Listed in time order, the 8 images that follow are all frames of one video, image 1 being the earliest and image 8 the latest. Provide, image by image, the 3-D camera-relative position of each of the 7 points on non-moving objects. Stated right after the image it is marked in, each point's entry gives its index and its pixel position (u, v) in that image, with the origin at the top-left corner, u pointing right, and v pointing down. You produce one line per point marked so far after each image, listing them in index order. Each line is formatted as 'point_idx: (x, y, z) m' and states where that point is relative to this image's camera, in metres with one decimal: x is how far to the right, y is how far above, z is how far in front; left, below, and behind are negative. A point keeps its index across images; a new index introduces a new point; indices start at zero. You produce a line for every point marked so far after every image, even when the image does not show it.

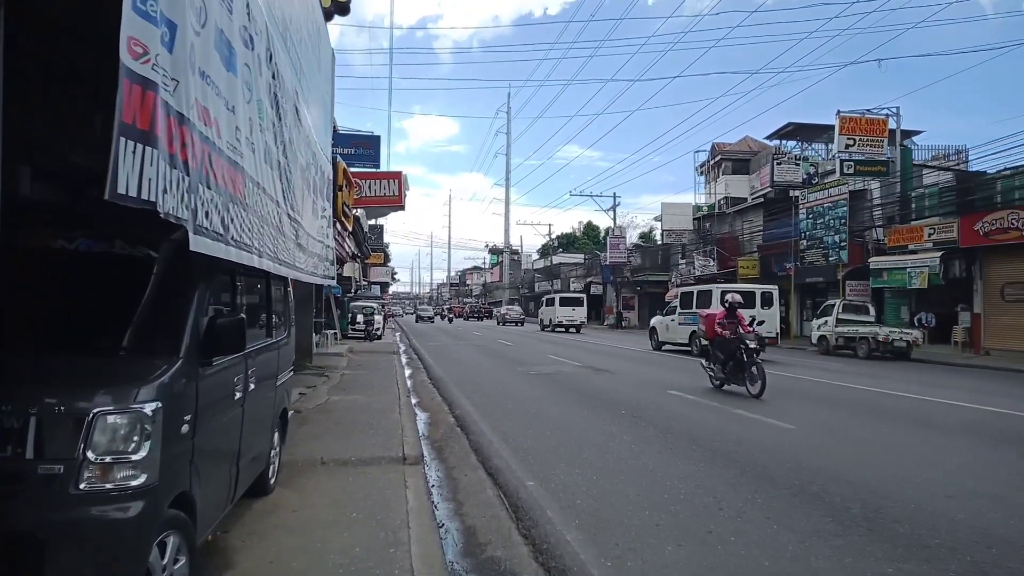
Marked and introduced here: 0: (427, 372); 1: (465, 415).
0: (-2.2, -2.2, +18.7) m
1: (-0.7, -2.0, +11.1) m
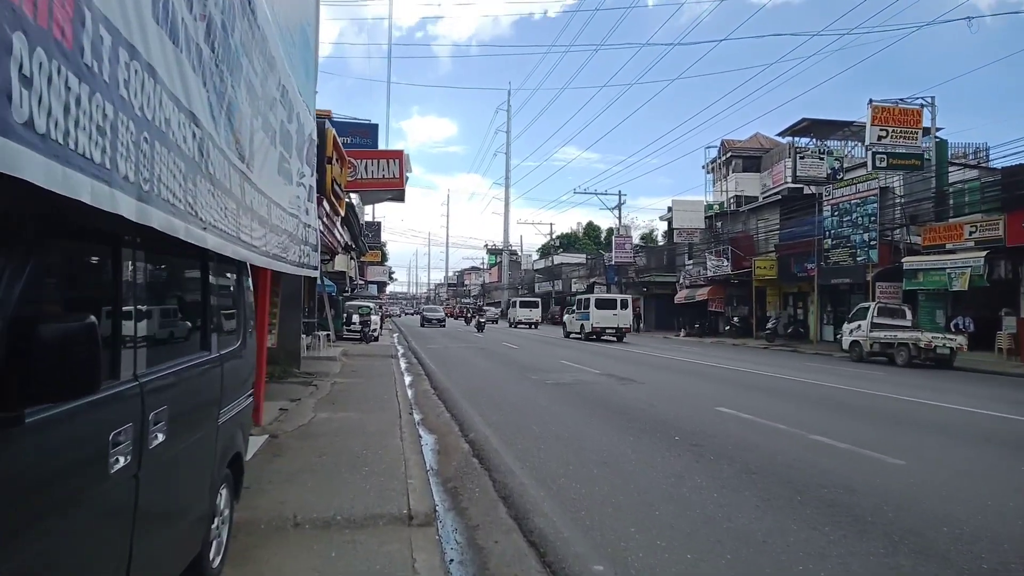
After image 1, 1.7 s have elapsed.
0: (-1.9, -2.2, +16.6) m
1: (-0.4, -1.9, +9.0) m
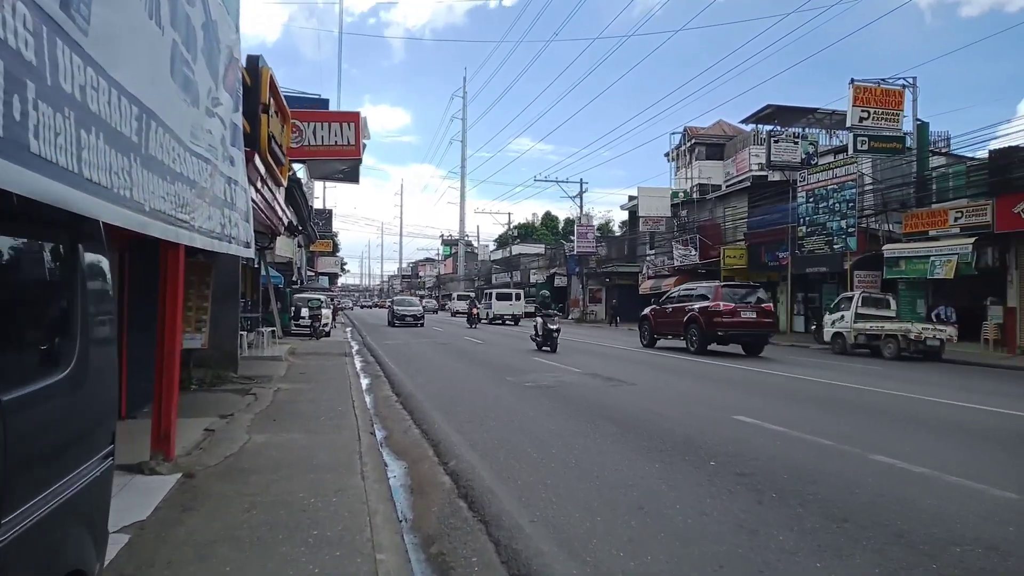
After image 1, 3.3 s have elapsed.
0: (-2.5, -2.0, +14.5) m
1: (-0.5, -1.8, +7.0) m
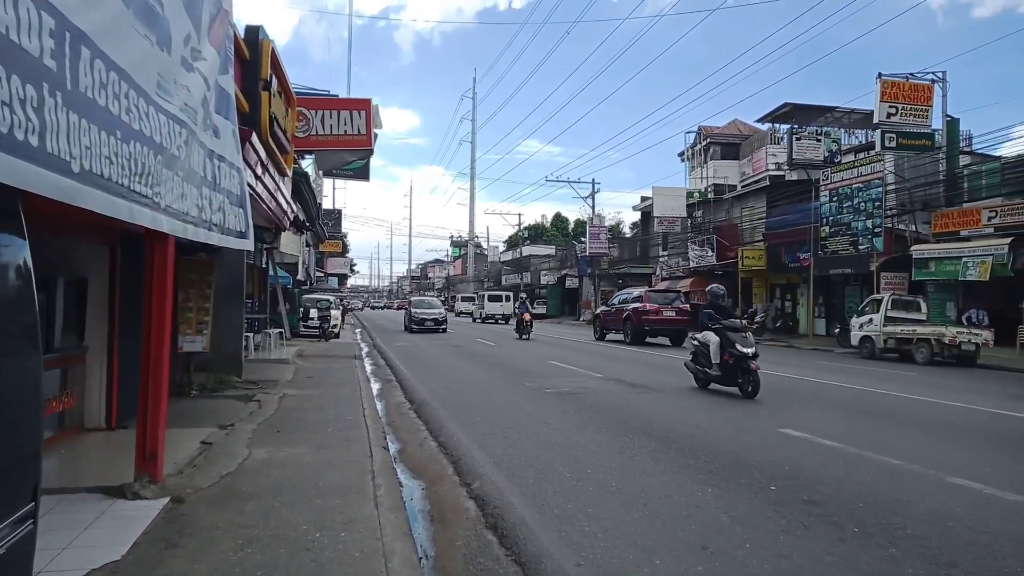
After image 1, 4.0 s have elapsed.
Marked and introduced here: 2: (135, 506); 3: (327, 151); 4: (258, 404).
0: (-2.1, -2.0, +13.7) m
1: (-0.2, -1.8, +6.2) m
2: (-2.8, -1.6, +5.4) m
3: (-2.9, +2.1, +11.1) m
4: (-3.8, -1.8, +10.8) m
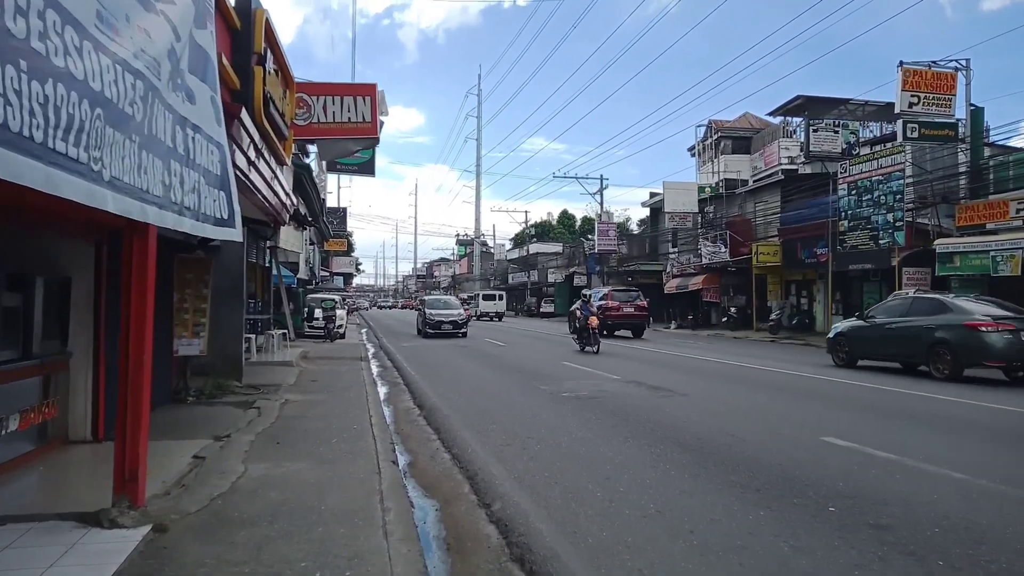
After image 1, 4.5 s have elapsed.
0: (-1.8, -1.9, +13.0) m
1: (0.0, -1.8, +5.5) m
2: (-2.7, -1.6, +4.7) m
3: (-2.7, +2.1, +10.4) m
4: (-3.6, -1.7, +10.1) m
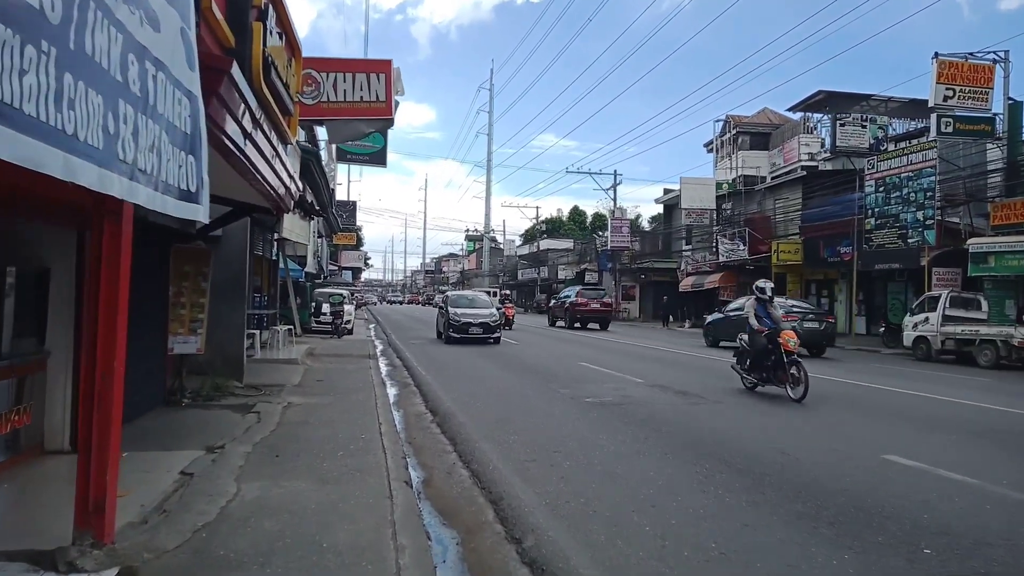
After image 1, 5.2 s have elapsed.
0: (-1.5, -1.9, +12.2) m
1: (+0.3, -1.7, +4.6) m
2: (-2.4, -1.6, +3.9) m
3: (-2.3, +2.2, +9.5) m
4: (-3.3, -1.7, +9.3) m
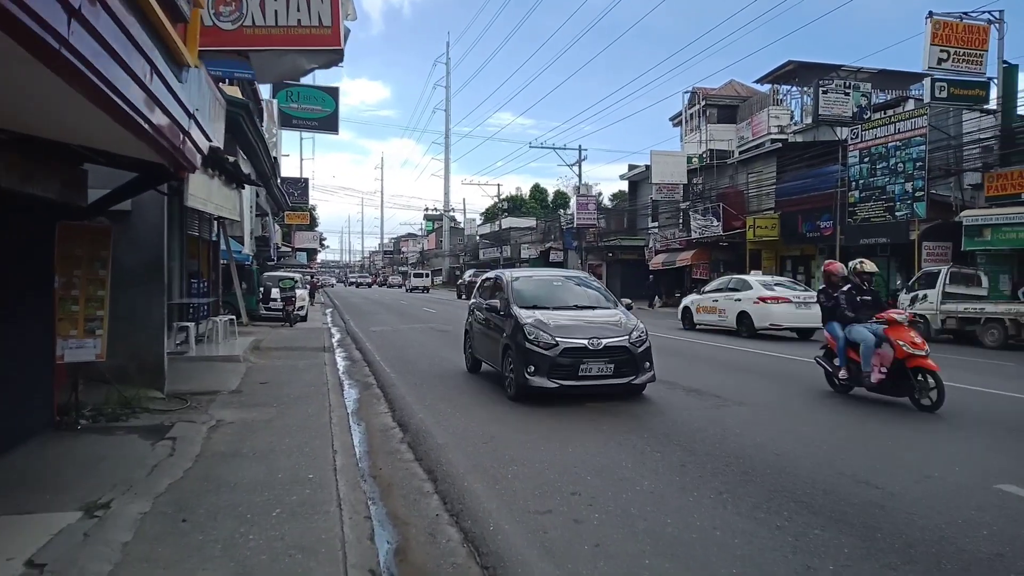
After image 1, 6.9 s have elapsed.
0: (-1.8, -1.6, +10.1) m
1: (+0.5, -1.7, +2.7) m
2: (-2.2, -1.6, +1.8) m
3: (-2.5, +2.3, +7.3) m
4: (-3.4, -1.6, +7.1) m
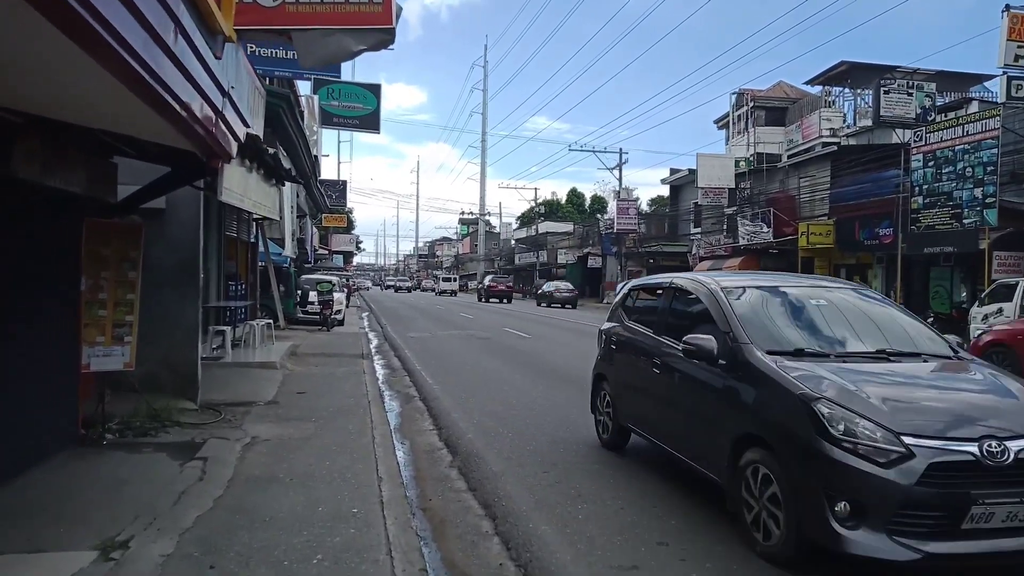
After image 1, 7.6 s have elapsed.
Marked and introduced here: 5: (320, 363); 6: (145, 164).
0: (-1.0, -1.7, +9.4) m
1: (+0.8, -1.8, +1.9) m
2: (-1.9, -1.7, +1.1) m
3: (-1.8, +2.3, +6.6) m
4: (-2.8, -1.6, +6.5) m
5: (-3.9, -1.5, +14.5) m
6: (-4.1, +1.4, +8.0) m
